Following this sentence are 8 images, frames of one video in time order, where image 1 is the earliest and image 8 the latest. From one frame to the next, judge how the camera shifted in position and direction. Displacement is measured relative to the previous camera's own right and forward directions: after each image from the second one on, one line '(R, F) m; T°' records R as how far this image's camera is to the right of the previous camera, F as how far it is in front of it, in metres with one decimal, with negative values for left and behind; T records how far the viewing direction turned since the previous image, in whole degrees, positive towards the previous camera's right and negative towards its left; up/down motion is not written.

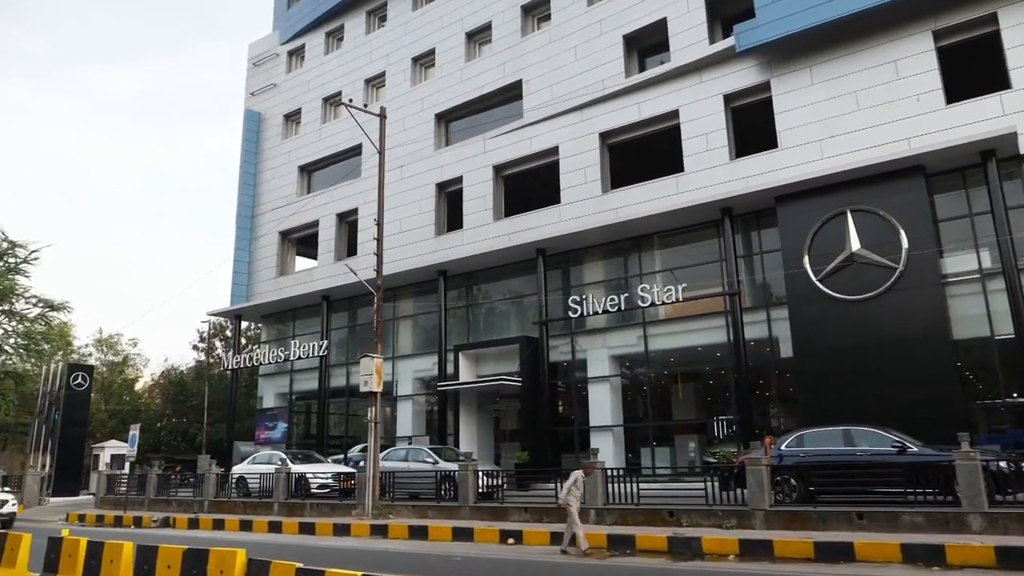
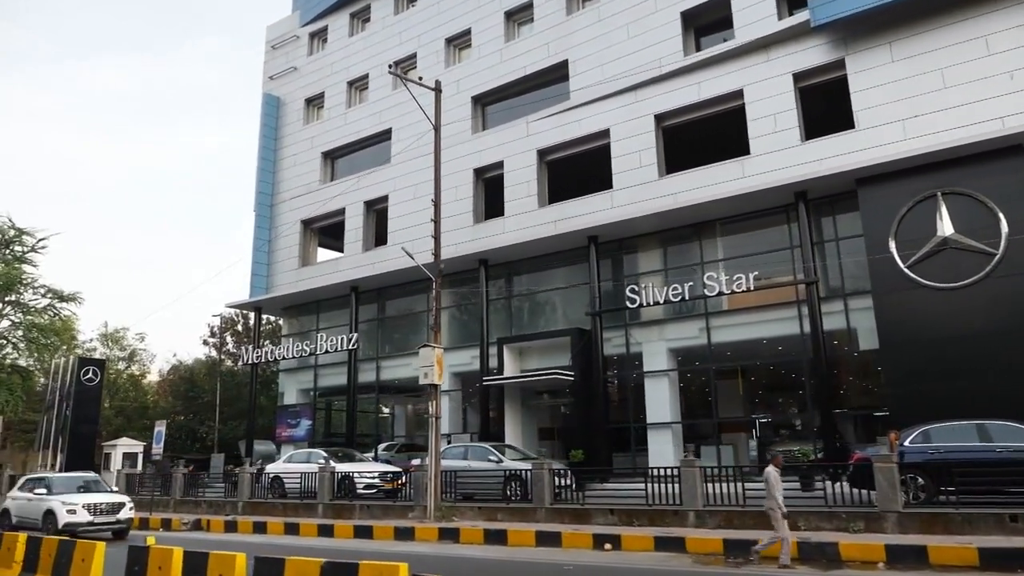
(-1.9, +1.3) m; +1°
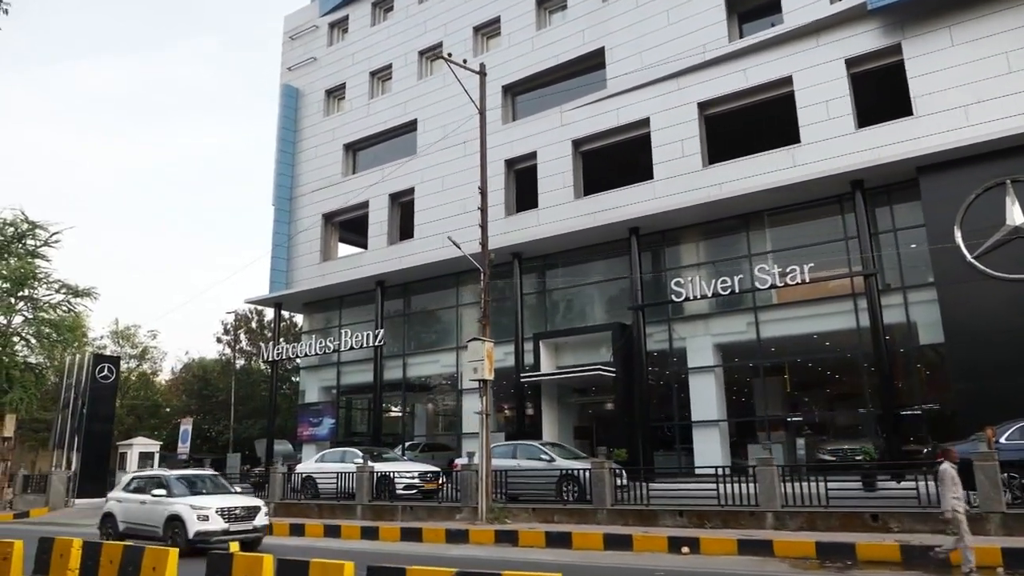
(-1.3, +0.8) m; 0°
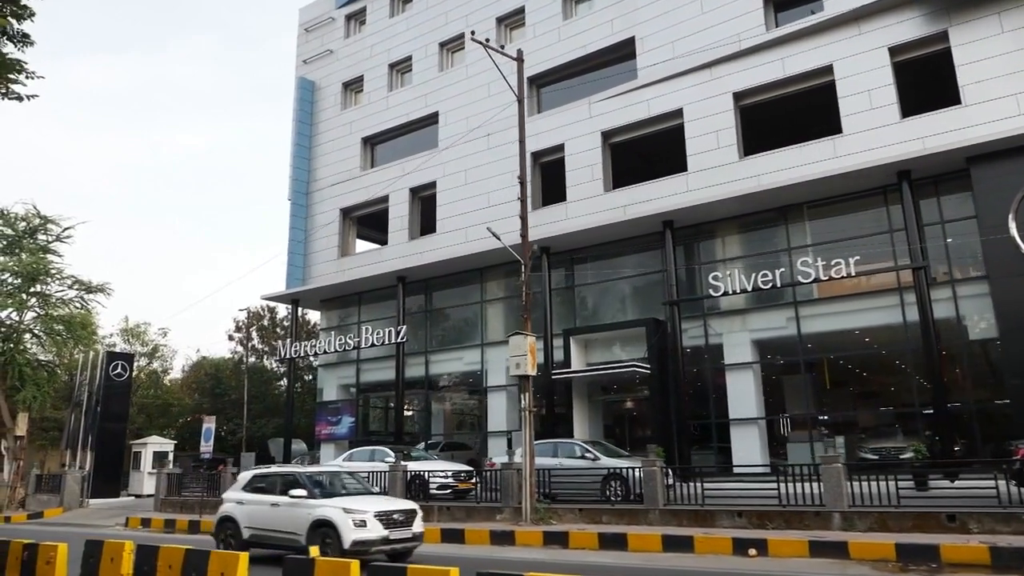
(-1.0, +0.6) m; 0°
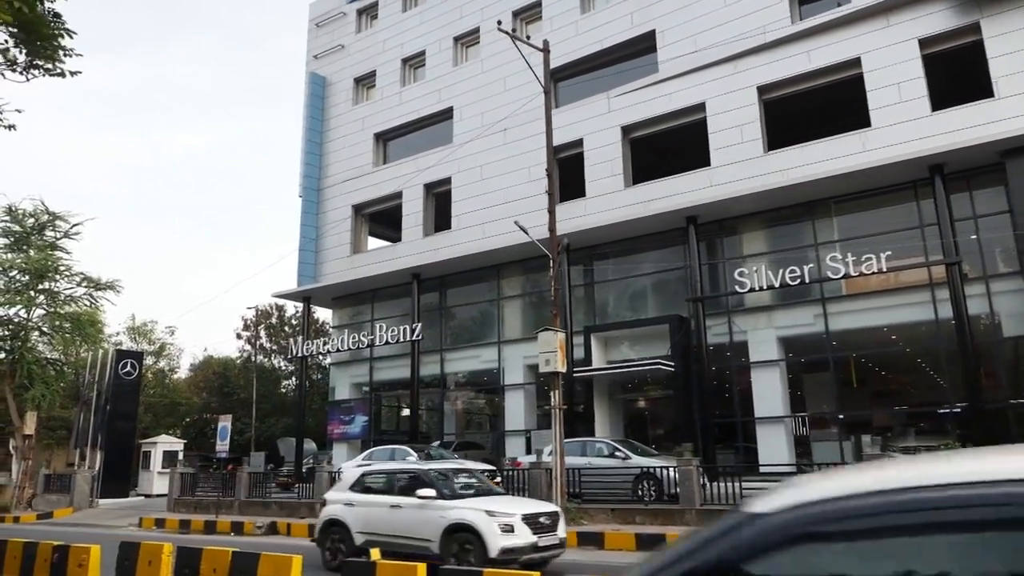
(-0.6, +0.4) m; 0°
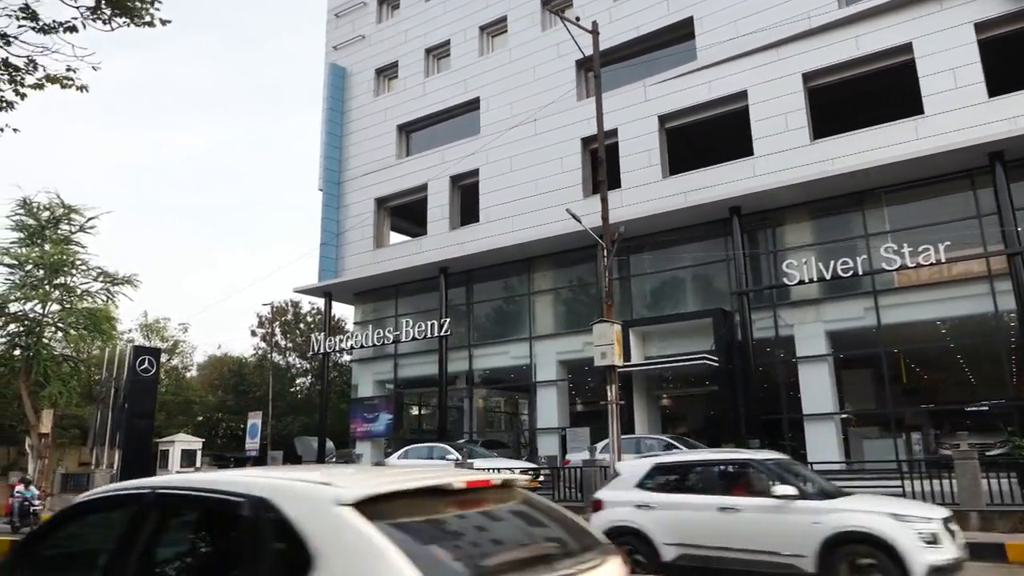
(-1.1, +0.6) m; 0°
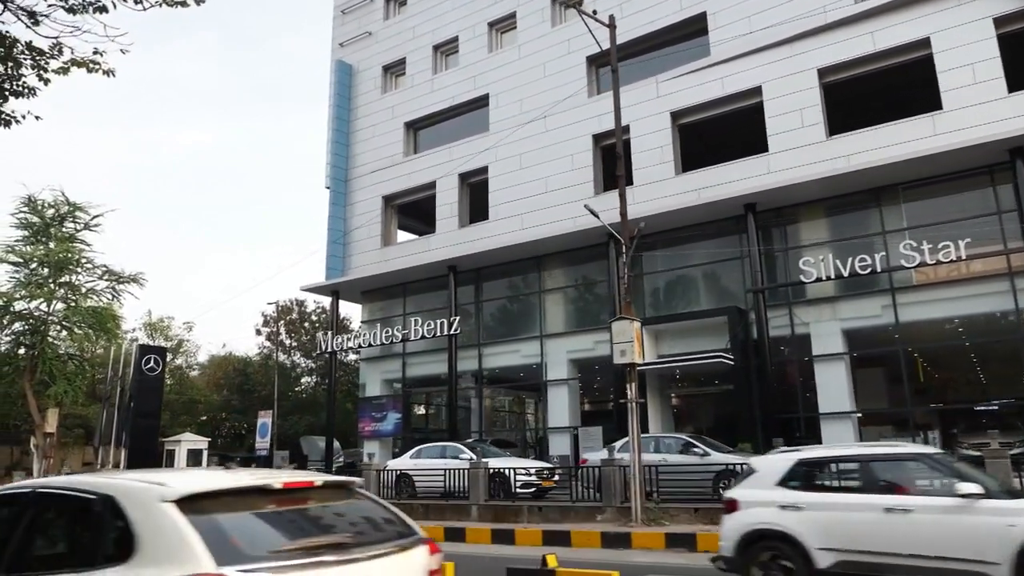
(-0.4, +0.2) m; 0°
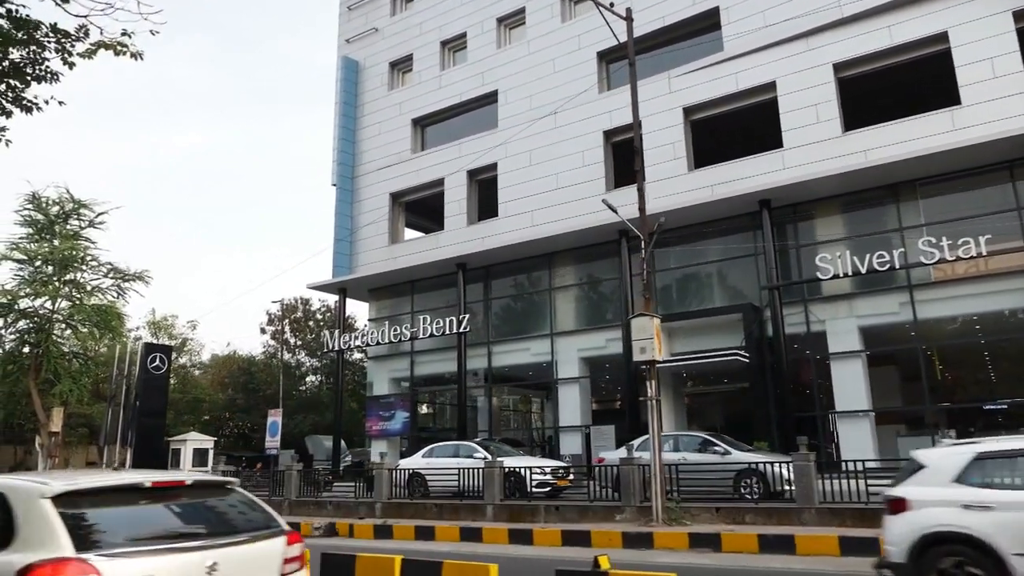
(-0.4, +0.2) m; 0°
